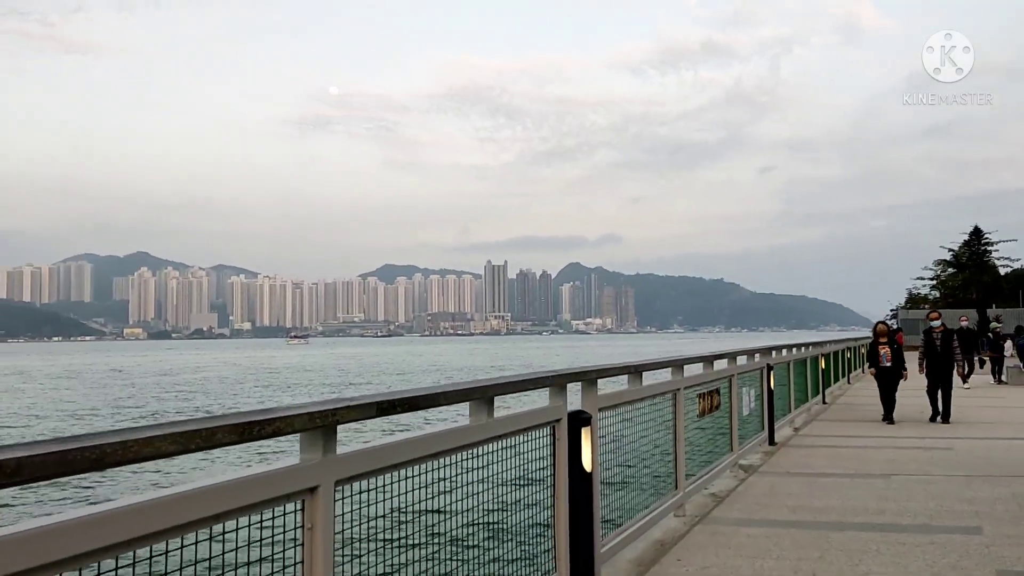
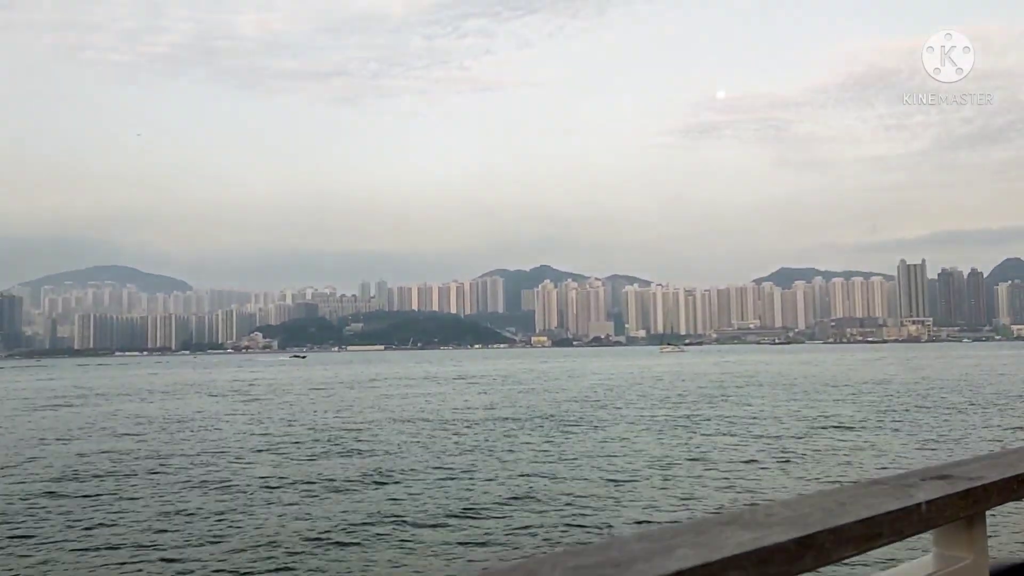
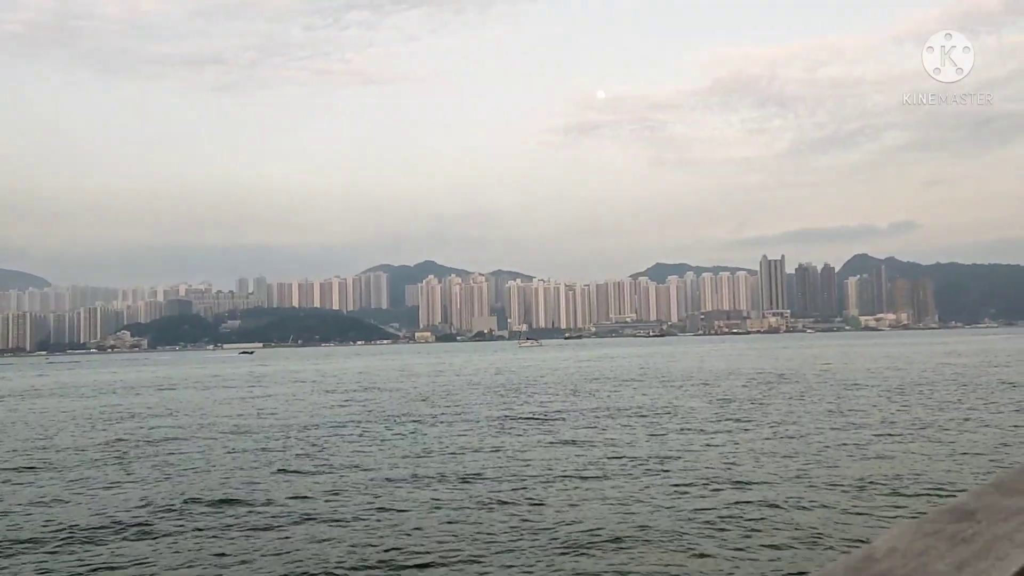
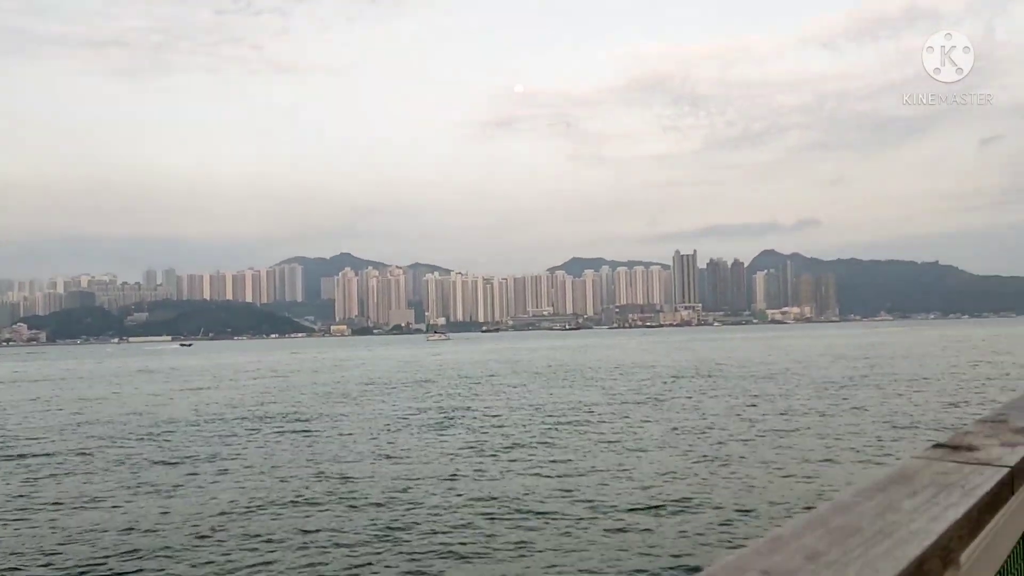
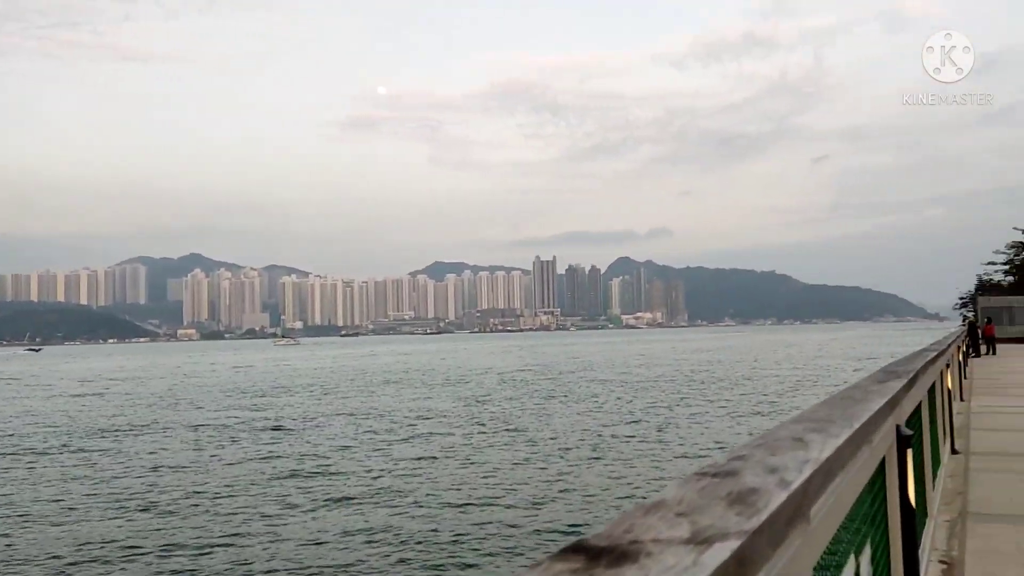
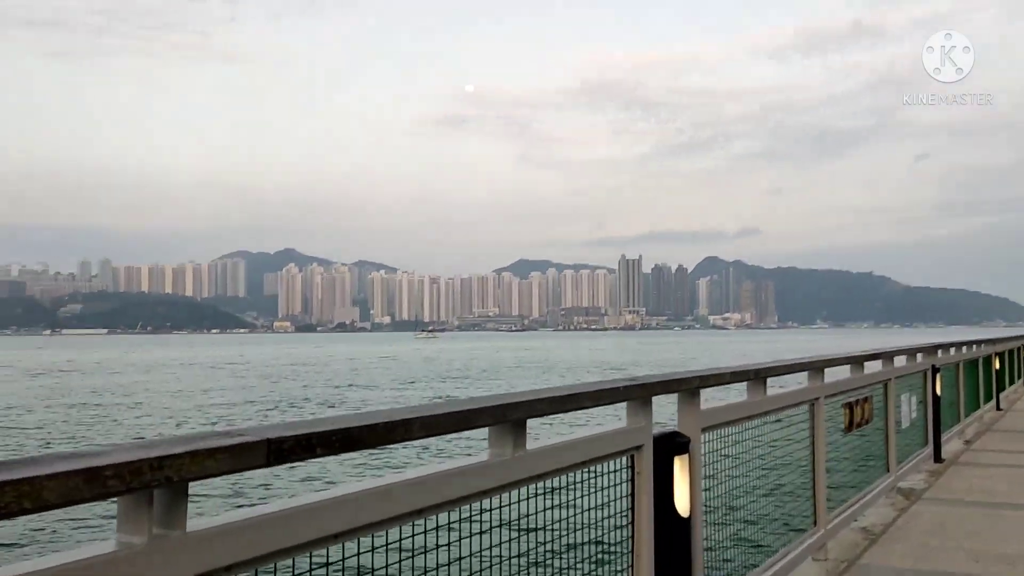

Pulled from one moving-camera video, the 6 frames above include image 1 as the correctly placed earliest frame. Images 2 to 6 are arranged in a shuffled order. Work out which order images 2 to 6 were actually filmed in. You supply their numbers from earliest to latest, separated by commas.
6, 2, 3, 4, 5
